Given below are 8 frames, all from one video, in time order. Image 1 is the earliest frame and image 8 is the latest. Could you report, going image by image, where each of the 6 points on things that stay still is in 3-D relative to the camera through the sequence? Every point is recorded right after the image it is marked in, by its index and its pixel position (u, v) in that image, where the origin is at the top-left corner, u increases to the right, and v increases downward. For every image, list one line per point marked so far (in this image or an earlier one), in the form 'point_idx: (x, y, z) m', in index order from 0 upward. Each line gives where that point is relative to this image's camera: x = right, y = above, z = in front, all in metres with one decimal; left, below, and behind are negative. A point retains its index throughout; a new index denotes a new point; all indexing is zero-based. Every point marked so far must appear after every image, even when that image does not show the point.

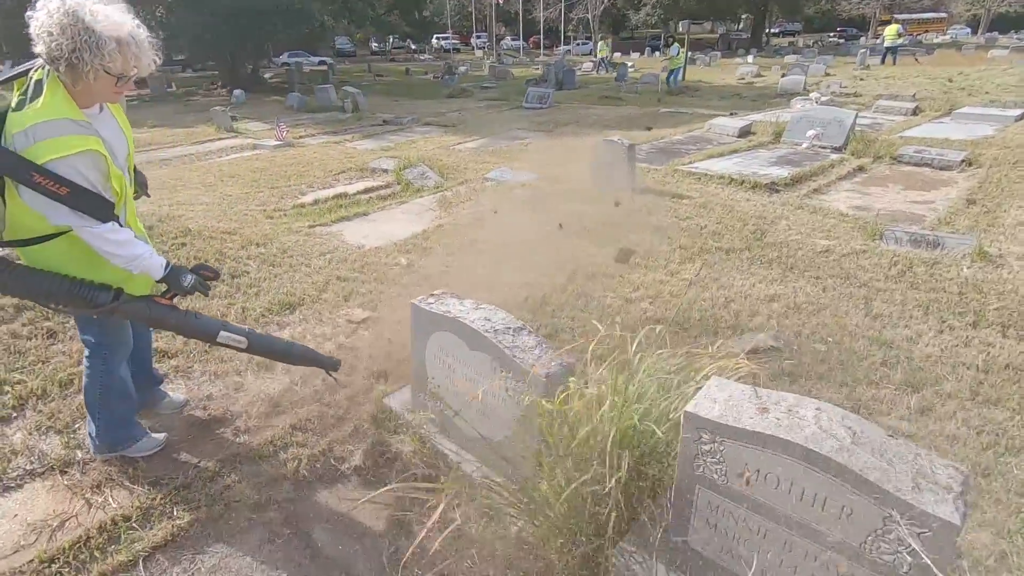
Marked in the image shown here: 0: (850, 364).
0: (+1.7, -0.4, +2.8) m
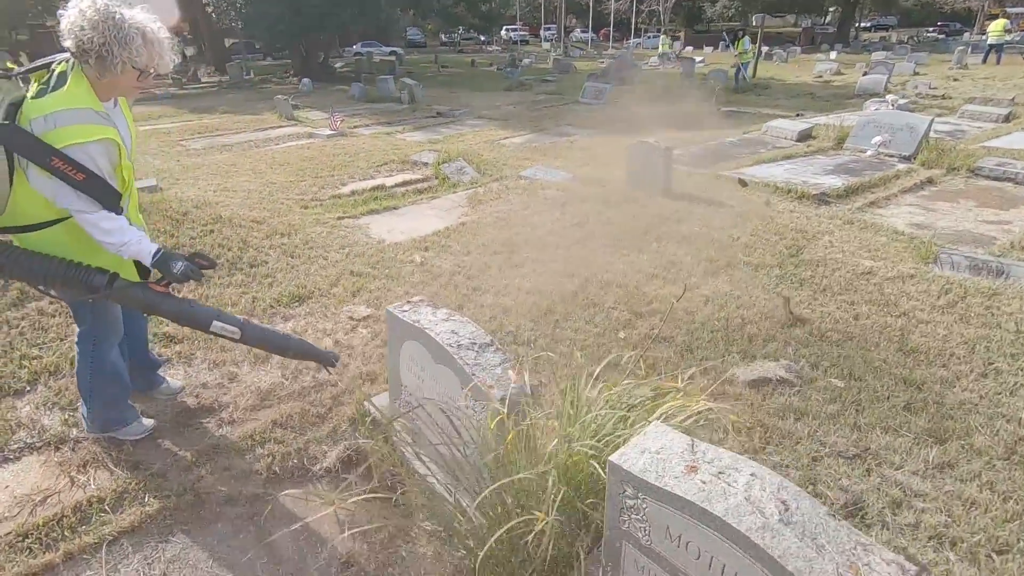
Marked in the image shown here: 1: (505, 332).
0: (+1.7, -0.5, +2.5) m
1: (0.0, -0.3, +3.3) m
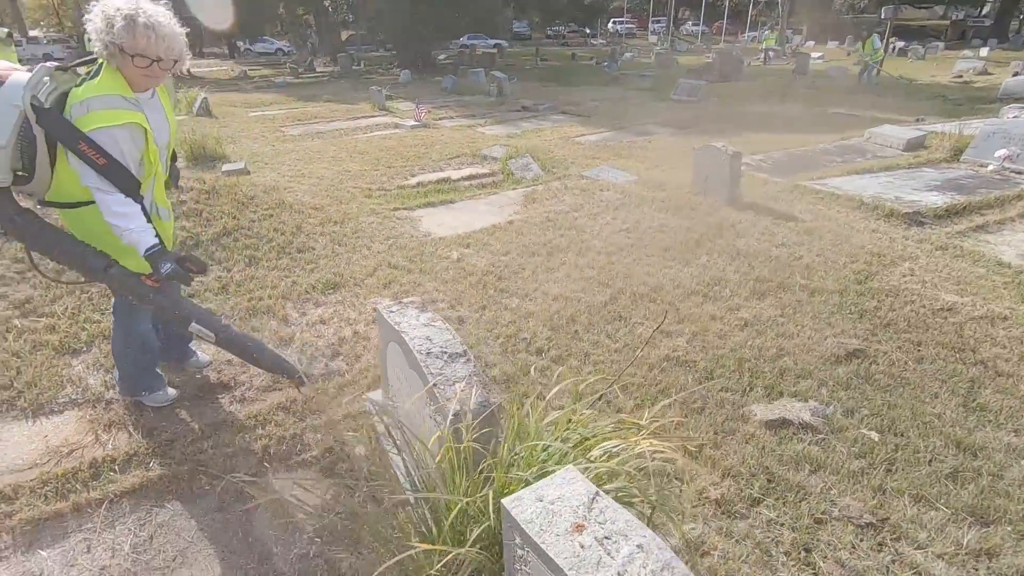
0: (+1.6, -0.7, +2.2) m
1: (0.0, -0.3, +3.2) m
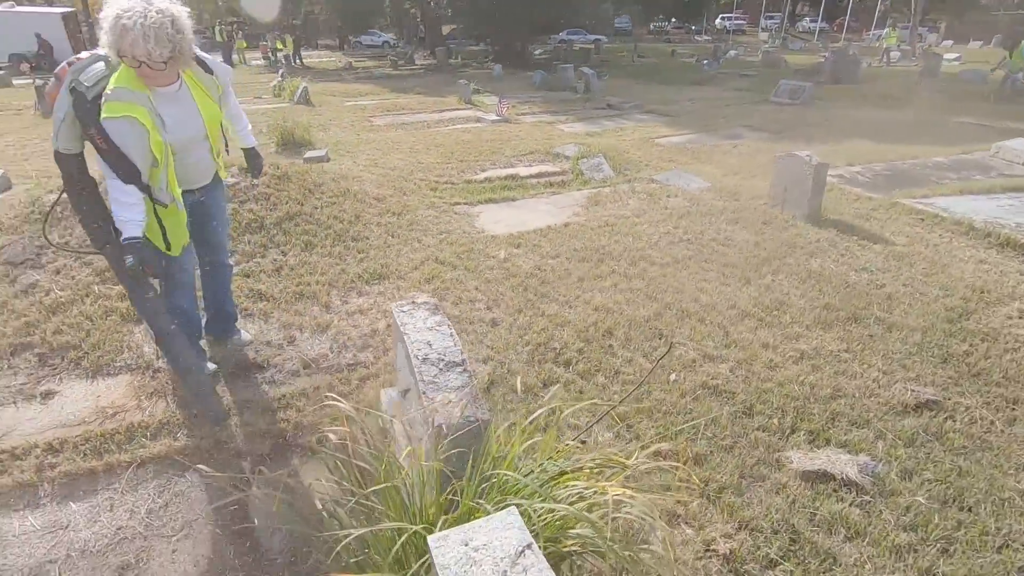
0: (+1.5, -0.9, +1.8) m
1: (+0.2, -0.3, +3.1) m
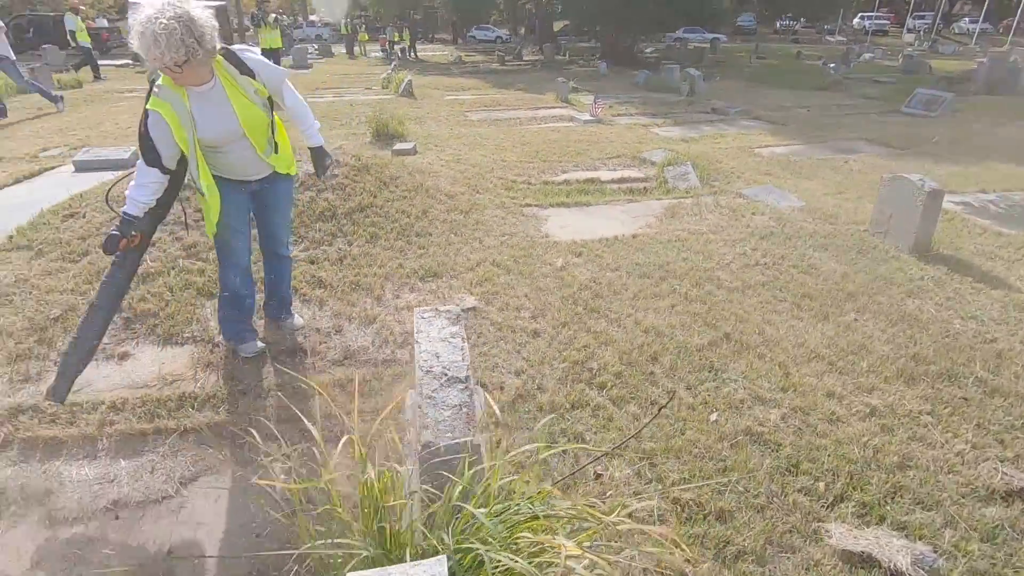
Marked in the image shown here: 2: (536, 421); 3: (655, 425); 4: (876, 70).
0: (+1.4, -1.1, +1.5) m
1: (+0.4, -0.4, +2.9) m
2: (+0.1, -0.6, +2.6) m
3: (+0.7, -0.6, +2.5) m
4: (+13.2, +7.8, +19.4) m
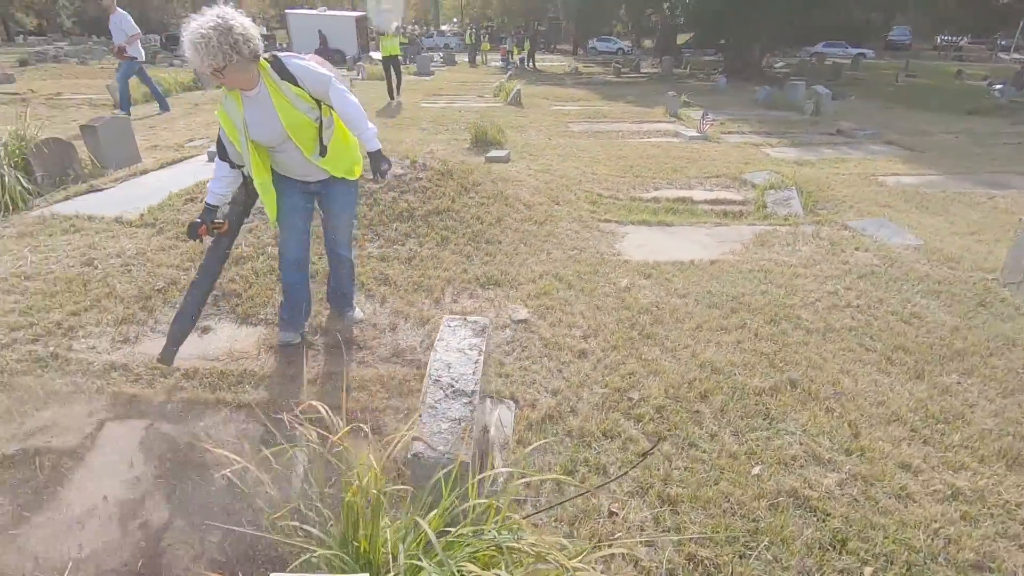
0: (+1.3, -1.3, +1.2) m
1: (+0.6, -0.6, +2.8) m
2: (+0.2, -0.7, +2.5) m
3: (+0.8, -0.8, +2.3) m
4: (+16.9, +6.0, +16.6) m
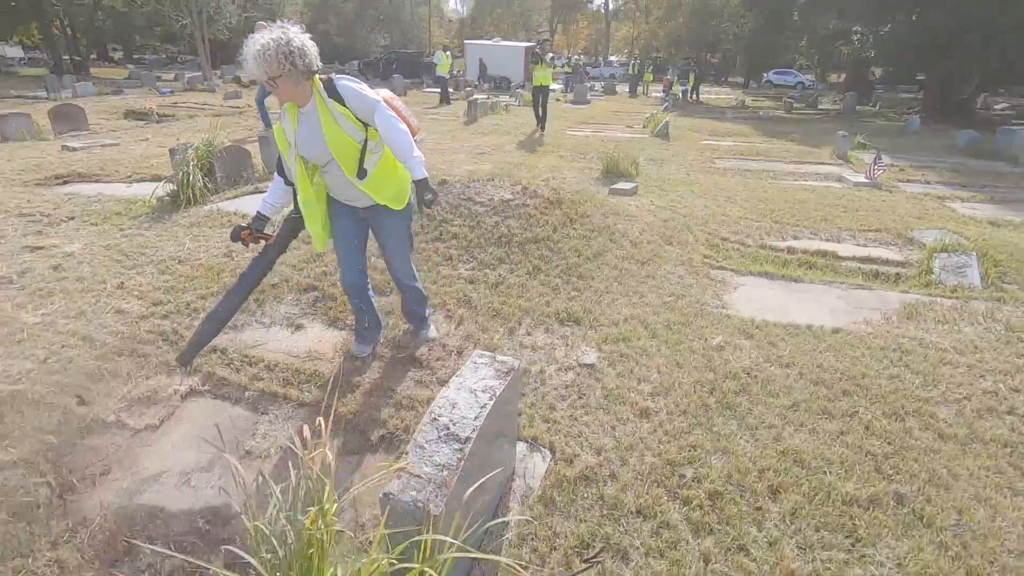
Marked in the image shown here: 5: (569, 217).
0: (+0.9, -1.5, +0.7) m
1: (+0.8, -0.8, +2.4) m
2: (+0.3, -0.9, +2.2) m
3: (+0.8, -1.0, +1.9) m
4: (+20.7, +2.8, +11.8) m
5: (+0.5, +0.7, +5.0) m
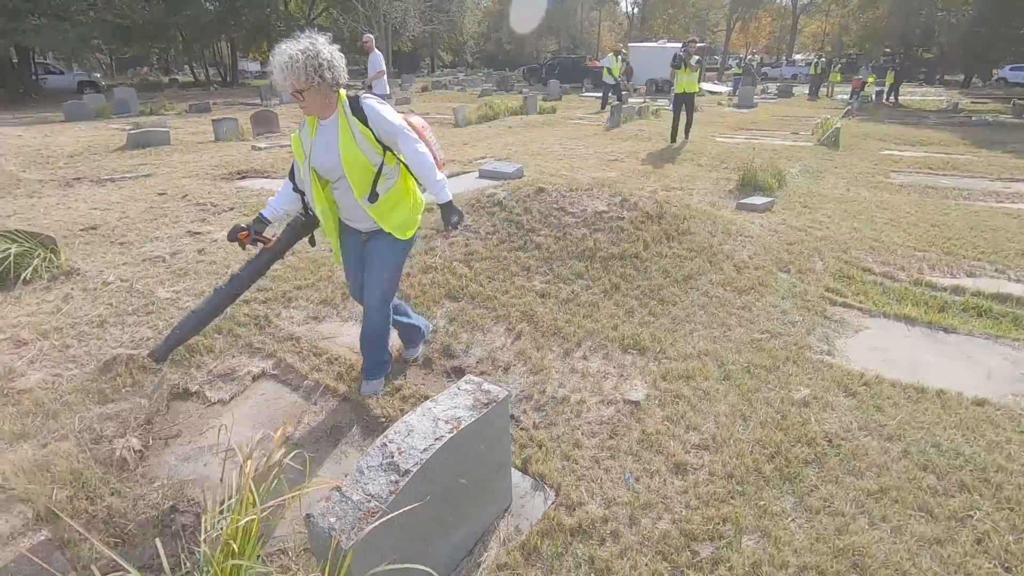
0: (+0.3, -1.7, +0.3) m
1: (+0.7, -1.0, +2.0) m
2: (+0.2, -1.0, +2.0) m
3: (+0.6, -1.2, +1.6) m
4: (+22.7, +0.7, +5.6) m
5: (+1.3, +0.5, +4.6) m
